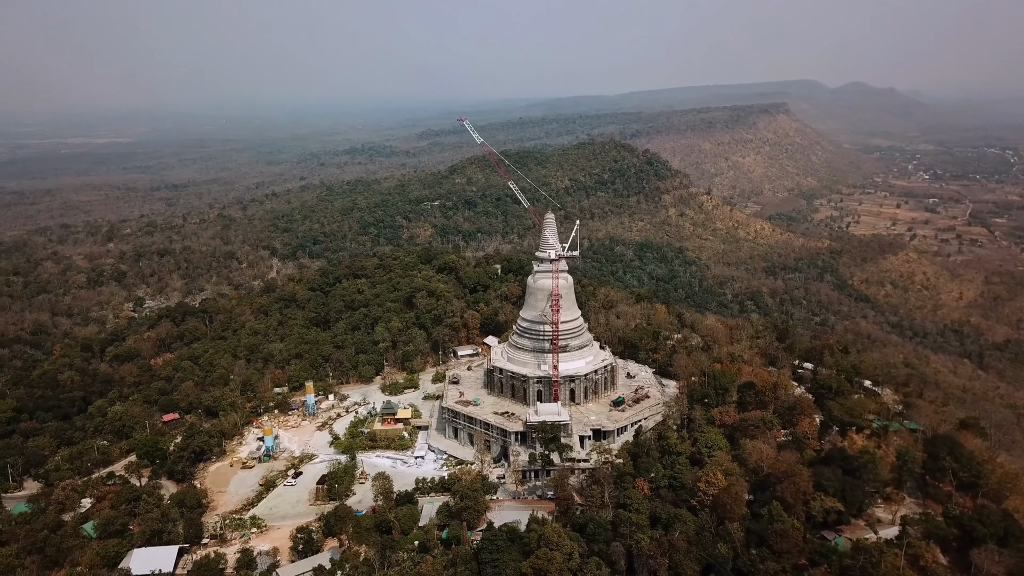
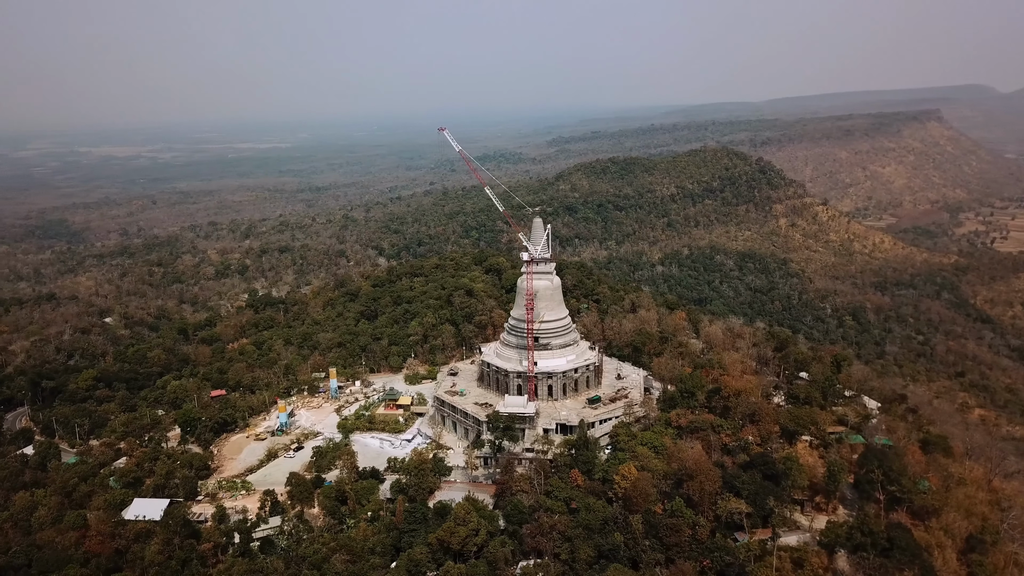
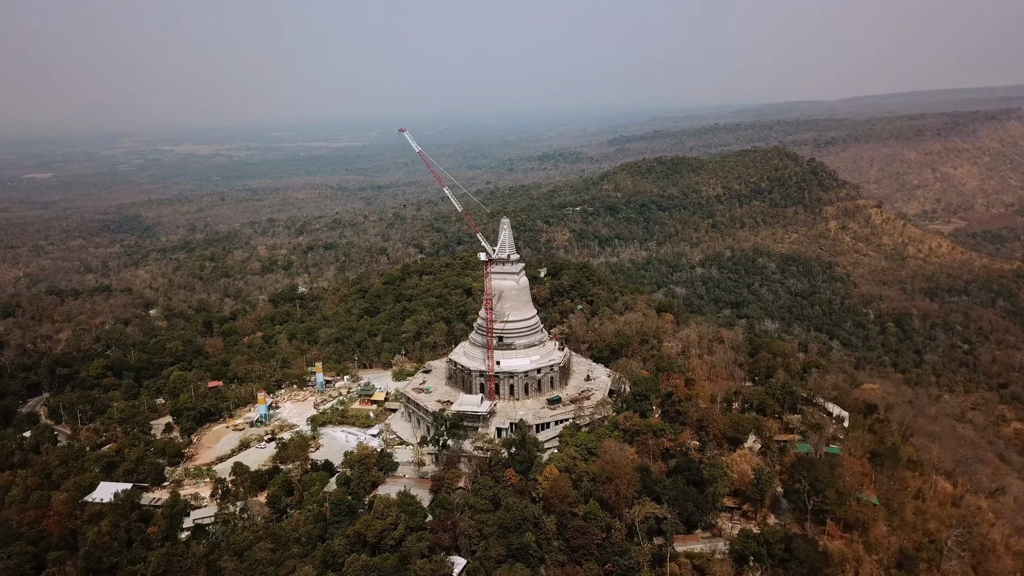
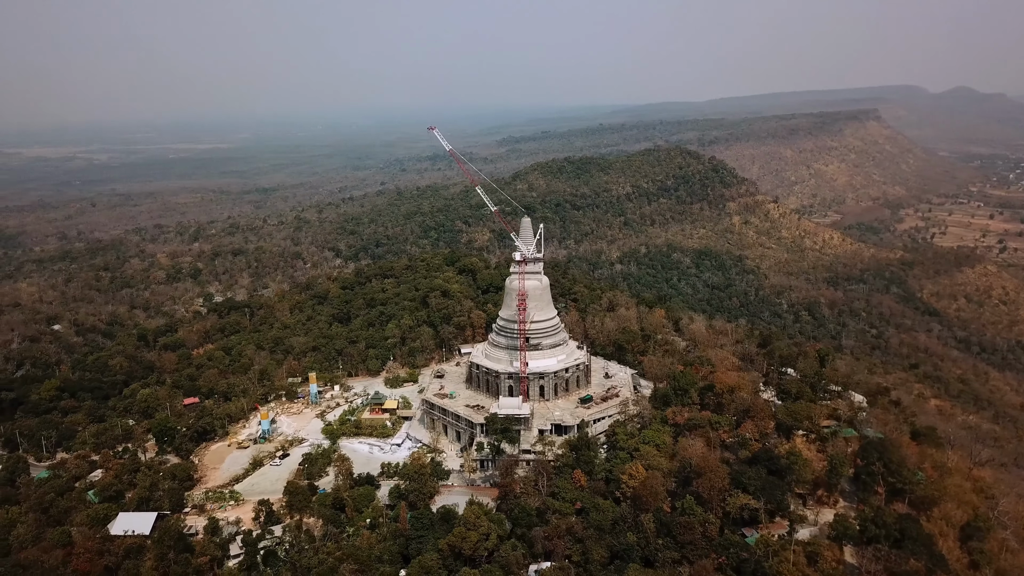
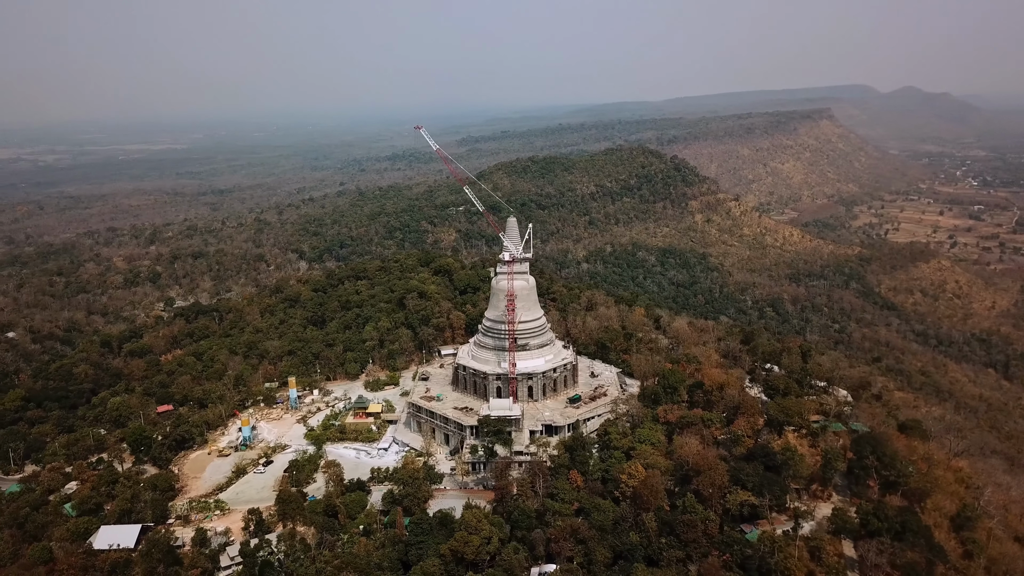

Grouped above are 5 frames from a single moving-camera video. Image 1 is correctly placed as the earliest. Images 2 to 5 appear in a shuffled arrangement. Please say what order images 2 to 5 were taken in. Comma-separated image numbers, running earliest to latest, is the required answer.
5, 4, 2, 3
